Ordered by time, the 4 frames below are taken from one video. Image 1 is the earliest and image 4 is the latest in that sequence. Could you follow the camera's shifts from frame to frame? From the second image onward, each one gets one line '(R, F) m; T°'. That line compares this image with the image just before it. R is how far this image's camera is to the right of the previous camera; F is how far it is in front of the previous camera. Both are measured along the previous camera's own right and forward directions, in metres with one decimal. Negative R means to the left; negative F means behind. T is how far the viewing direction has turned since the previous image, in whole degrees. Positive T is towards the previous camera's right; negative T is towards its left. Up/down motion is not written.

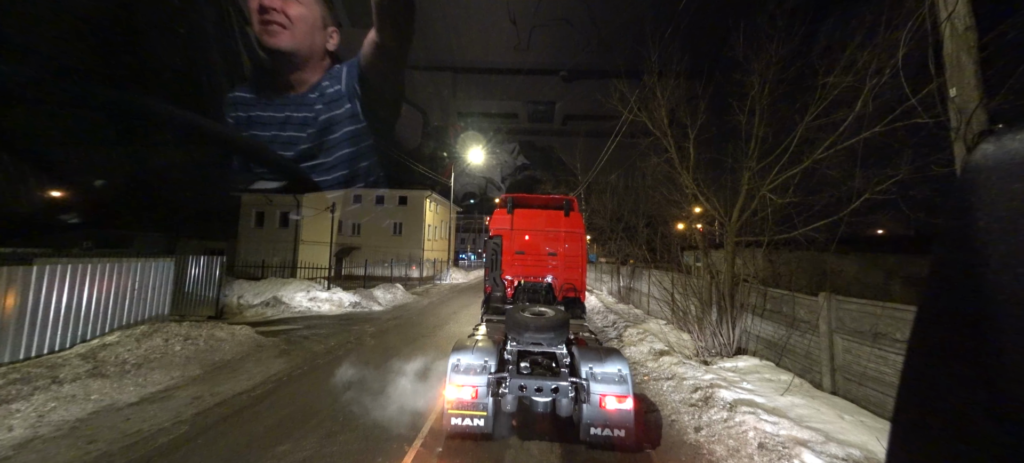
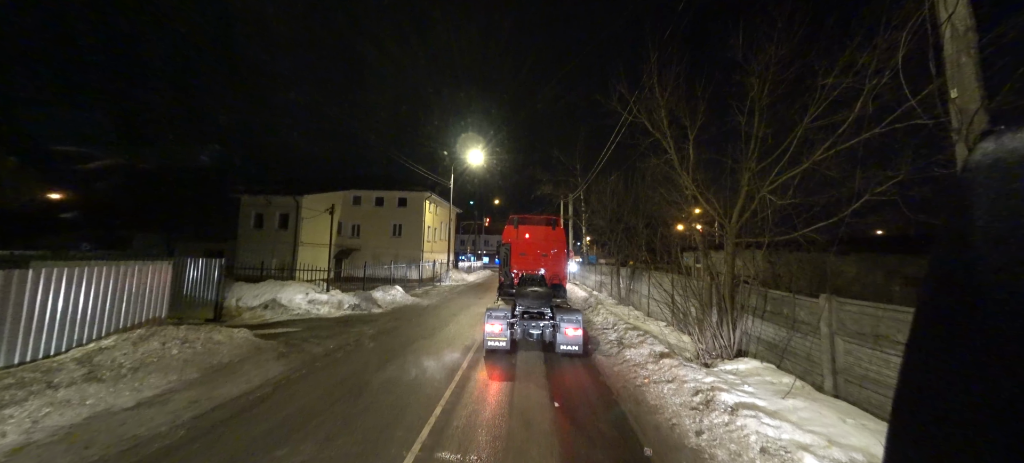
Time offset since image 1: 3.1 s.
(0.0, 0.0) m; 0°
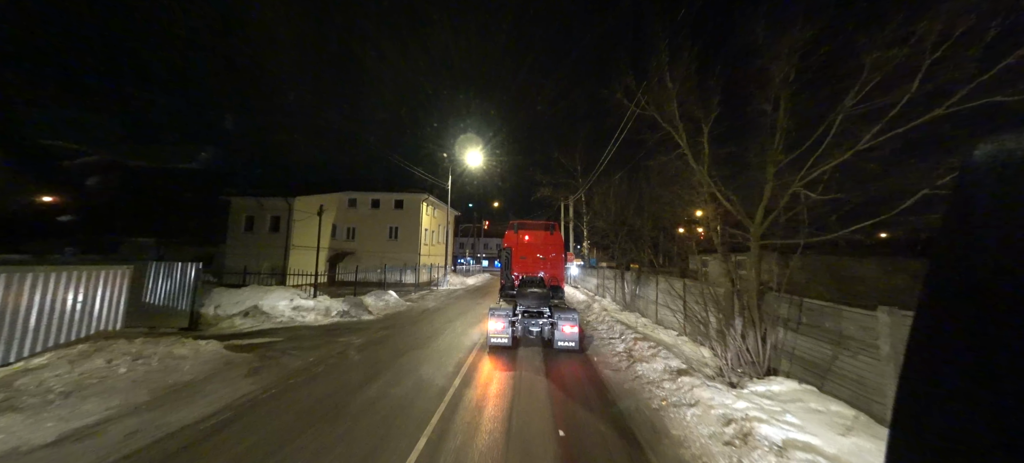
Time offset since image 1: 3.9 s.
(0.0, +0.8) m; 0°
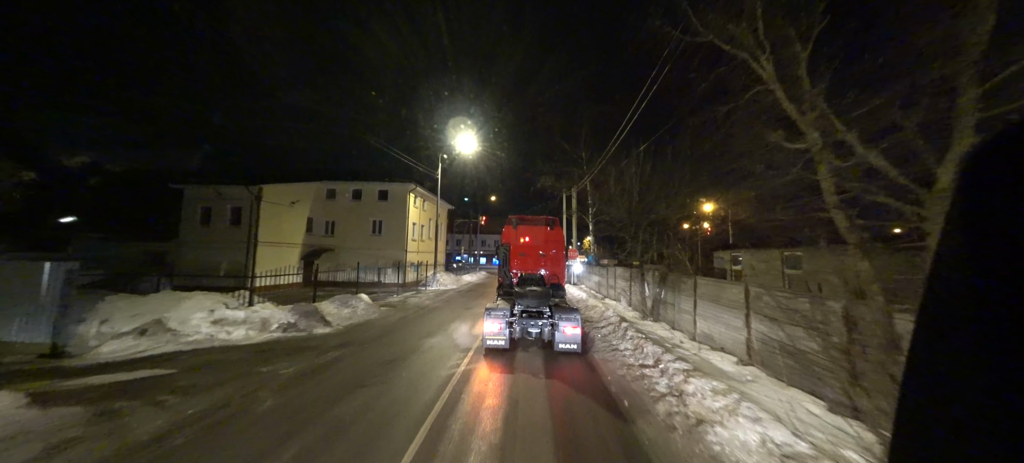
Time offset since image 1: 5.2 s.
(+0.2, +3.0) m; 0°
